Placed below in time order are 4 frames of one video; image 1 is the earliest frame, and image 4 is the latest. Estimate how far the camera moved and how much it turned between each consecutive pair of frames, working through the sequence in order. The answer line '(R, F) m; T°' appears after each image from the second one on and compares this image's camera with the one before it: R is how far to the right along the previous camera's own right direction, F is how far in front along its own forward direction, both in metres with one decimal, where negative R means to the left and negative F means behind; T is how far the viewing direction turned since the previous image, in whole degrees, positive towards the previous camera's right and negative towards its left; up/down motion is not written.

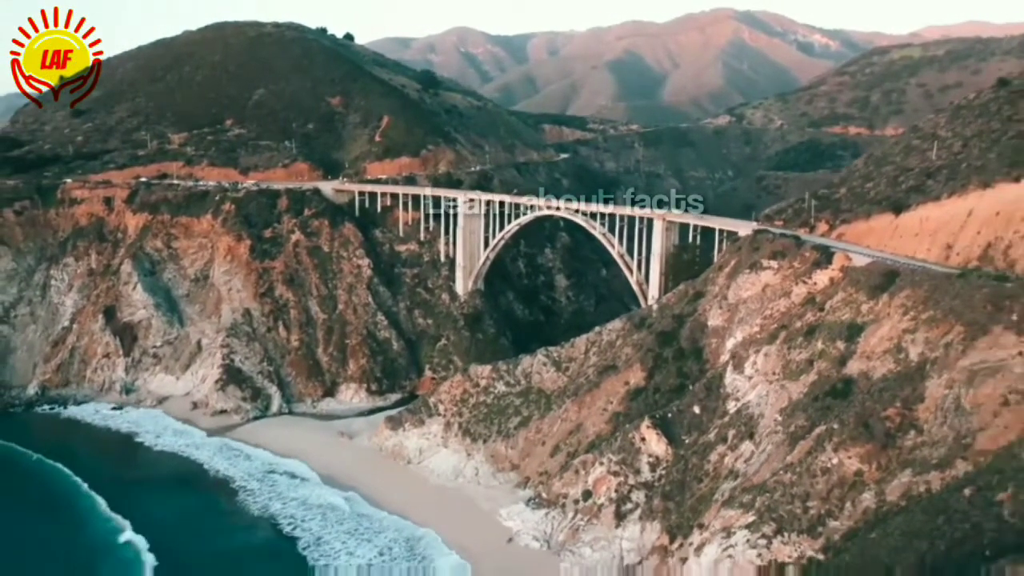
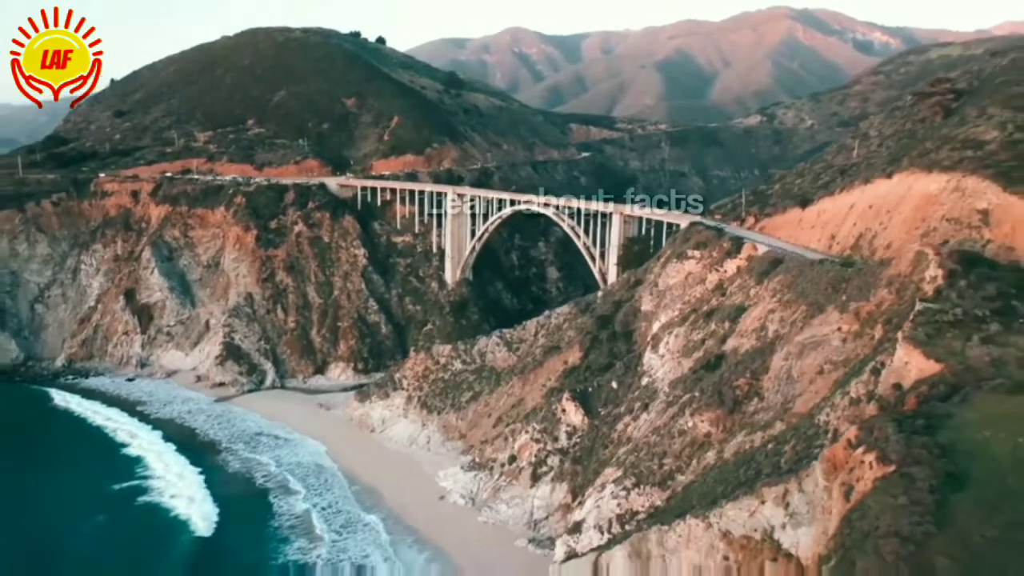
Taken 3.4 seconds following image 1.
(+6.2, -3.8) m; -4°
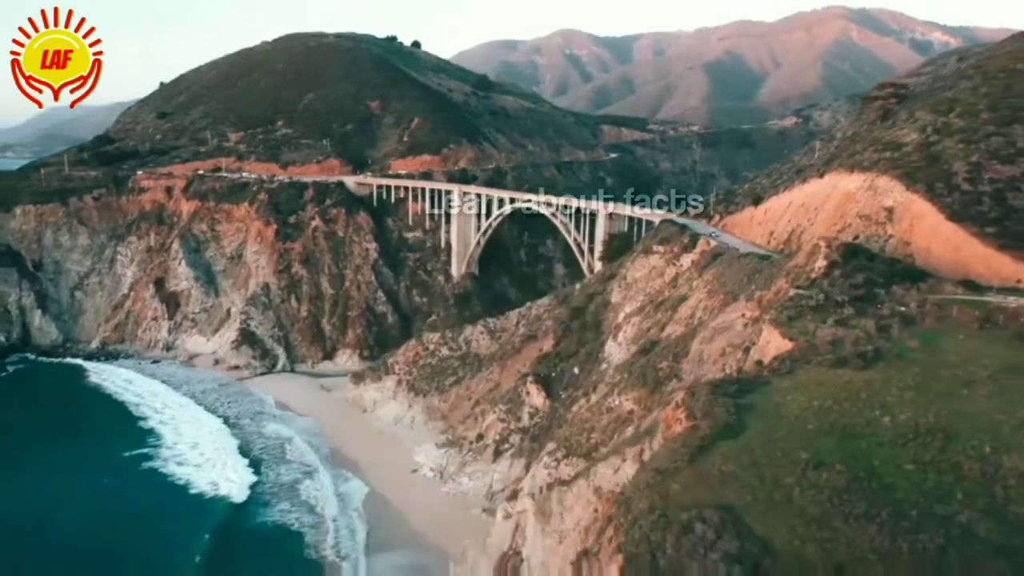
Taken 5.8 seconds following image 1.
(+4.5, -2.9) m; -4°
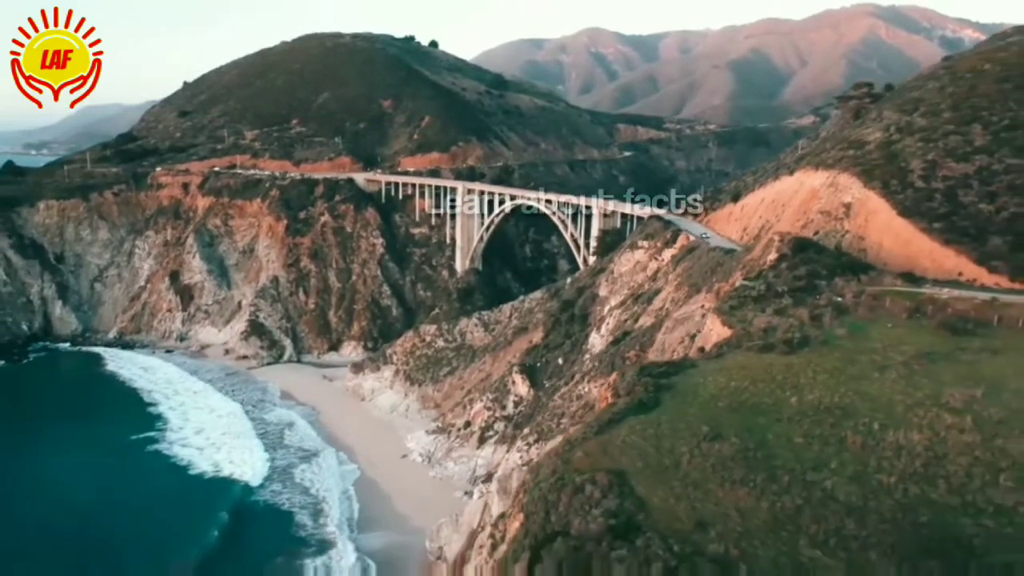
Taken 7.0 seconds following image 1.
(+2.2, -1.5) m; -2°
